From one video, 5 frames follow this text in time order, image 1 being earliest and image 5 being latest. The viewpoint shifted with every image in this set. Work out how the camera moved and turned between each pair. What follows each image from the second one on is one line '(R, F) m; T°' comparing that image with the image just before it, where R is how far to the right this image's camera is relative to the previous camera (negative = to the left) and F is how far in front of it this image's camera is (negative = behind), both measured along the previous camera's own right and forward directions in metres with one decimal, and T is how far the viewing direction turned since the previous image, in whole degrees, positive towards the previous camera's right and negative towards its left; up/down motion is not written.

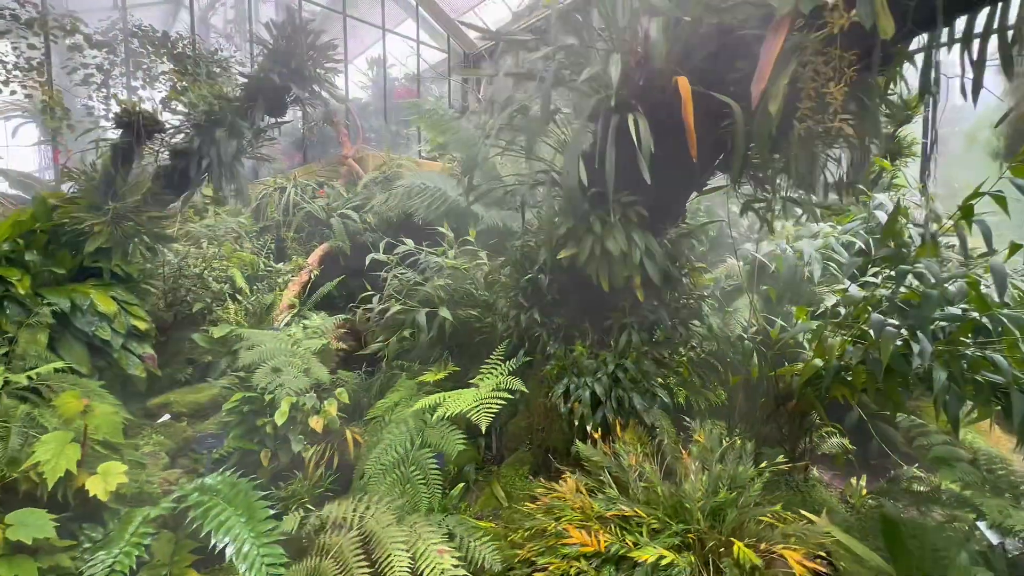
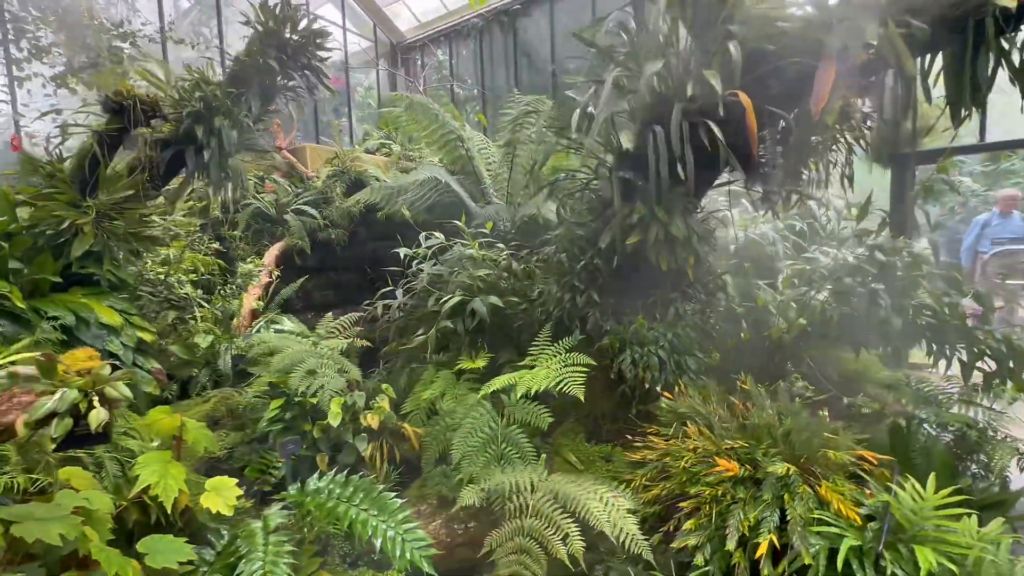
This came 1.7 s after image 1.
(-0.8, -0.1) m; +14°
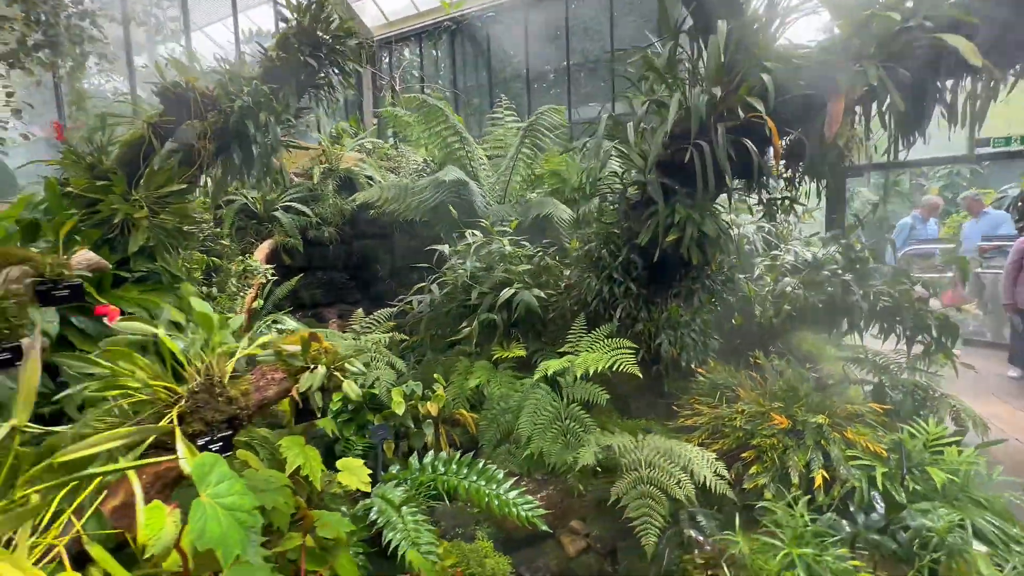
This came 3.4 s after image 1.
(-0.6, -0.2) m; +9°
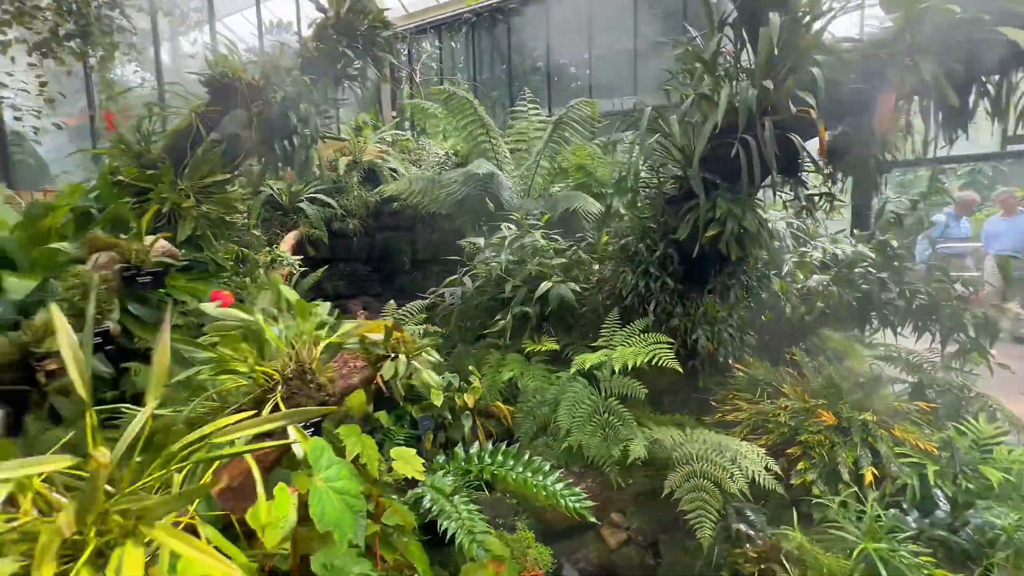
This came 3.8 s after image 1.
(-0.2, 0.0) m; -1°
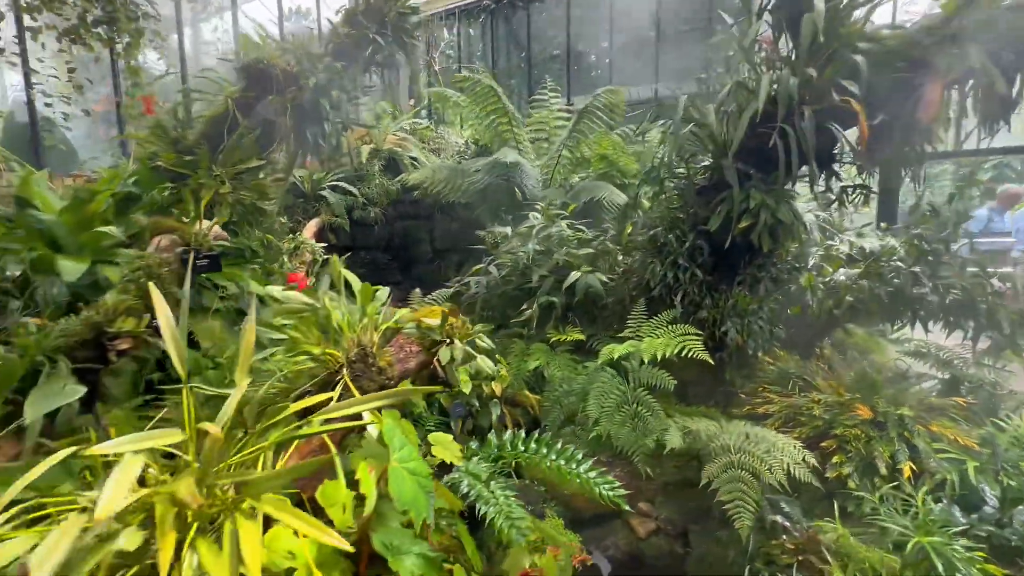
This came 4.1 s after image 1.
(-0.1, 0.0) m; -1°
